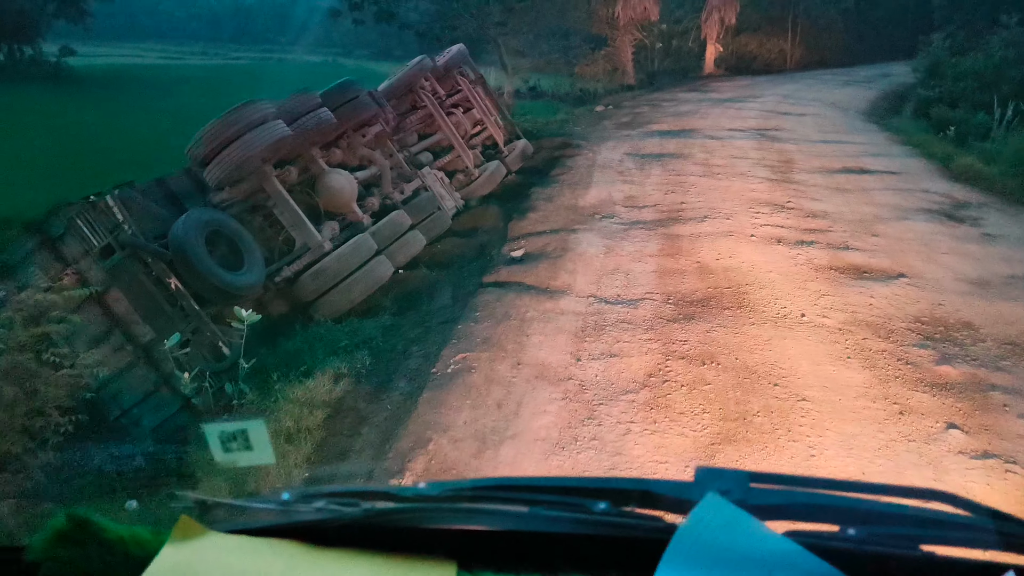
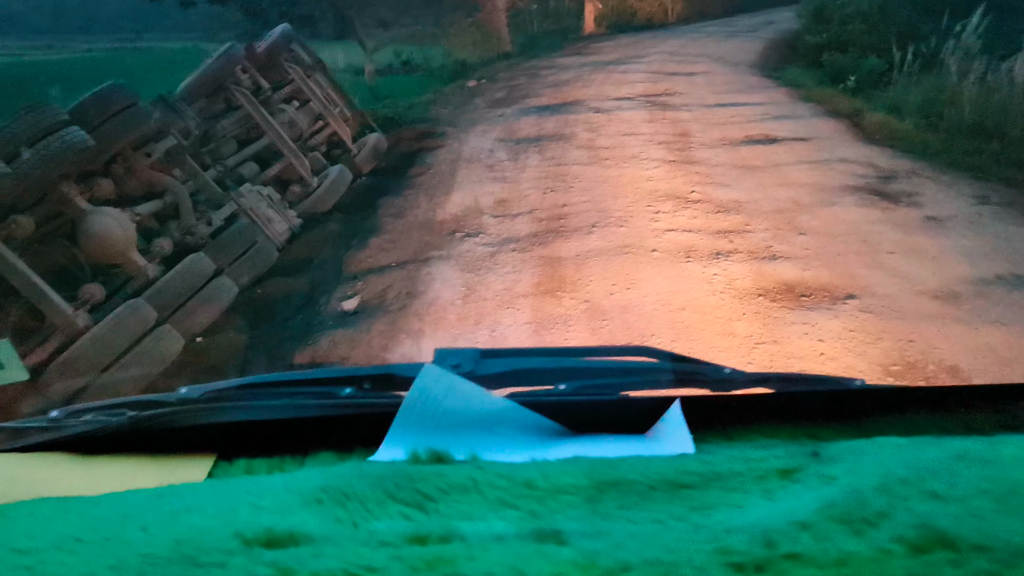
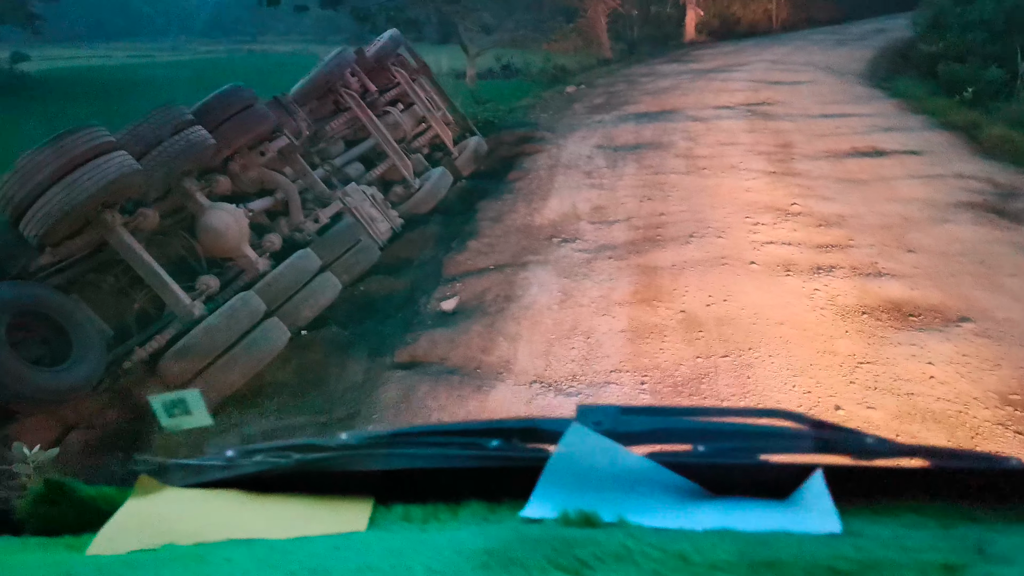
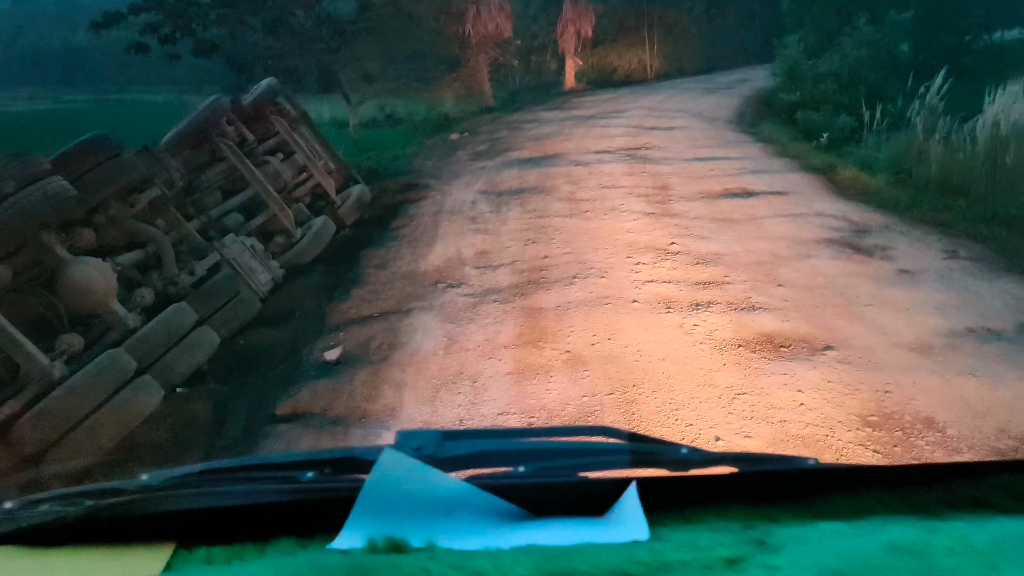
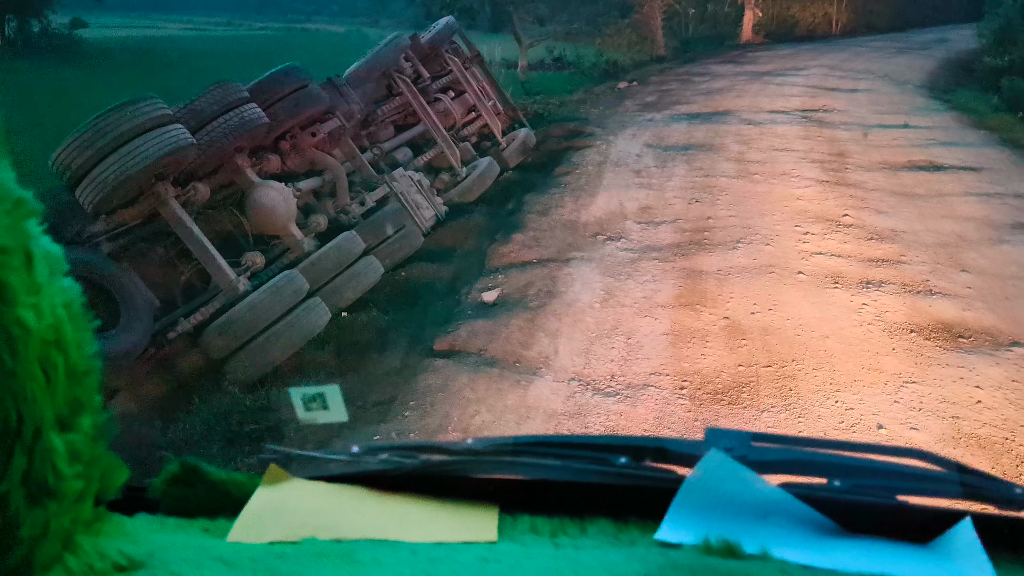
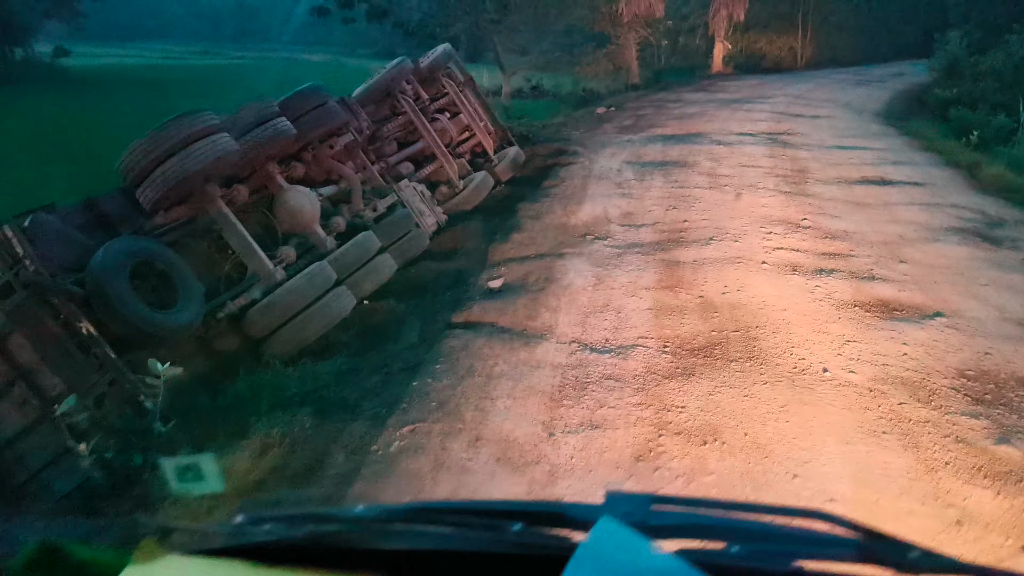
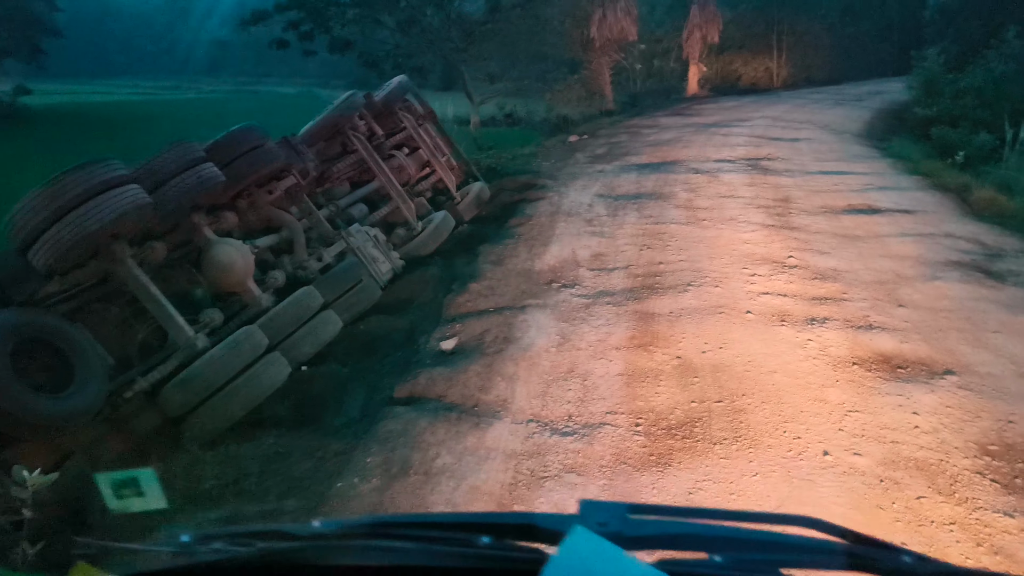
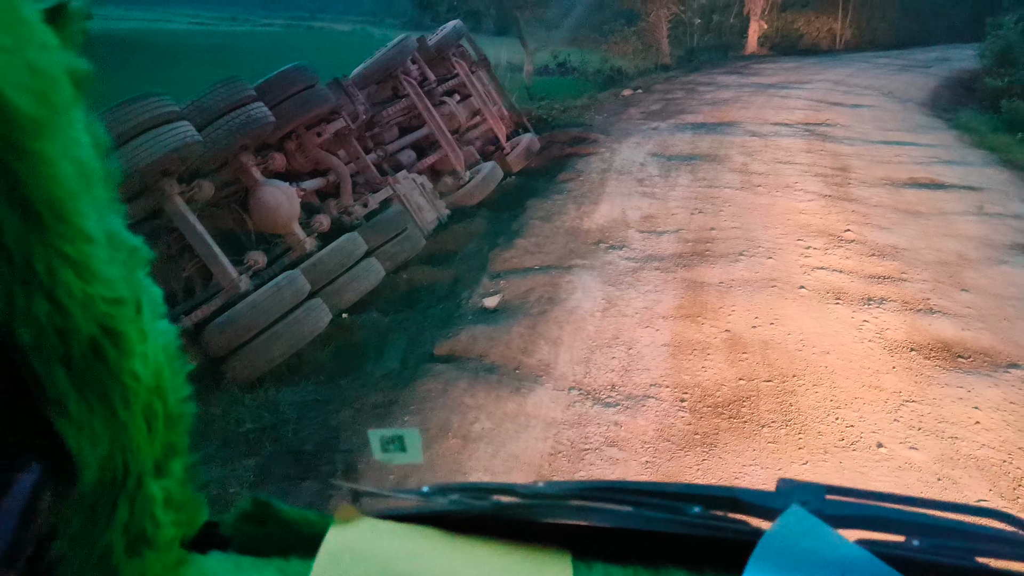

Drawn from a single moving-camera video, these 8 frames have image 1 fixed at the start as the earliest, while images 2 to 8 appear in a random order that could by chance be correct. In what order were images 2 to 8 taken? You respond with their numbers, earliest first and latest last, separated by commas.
6, 7, 4, 2, 3, 5, 8
